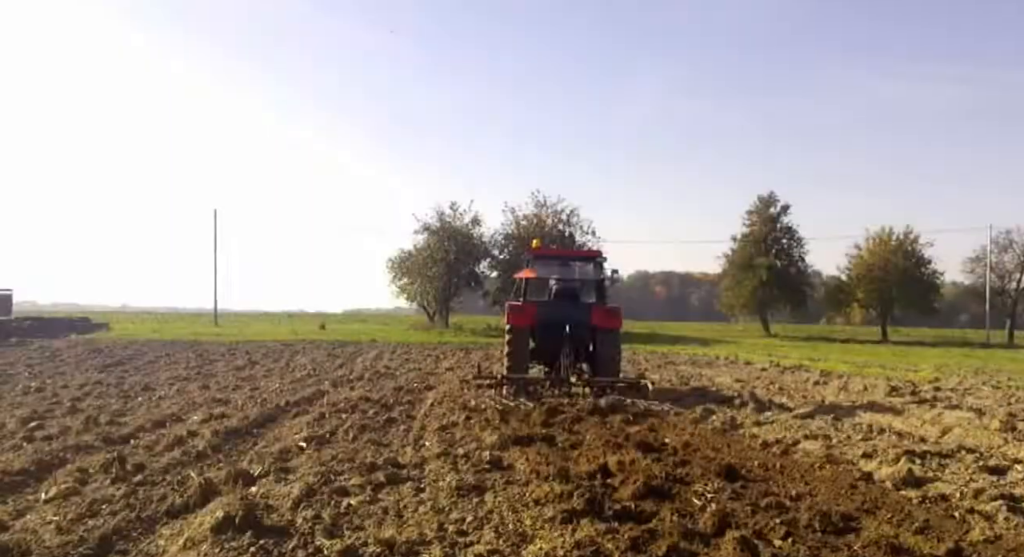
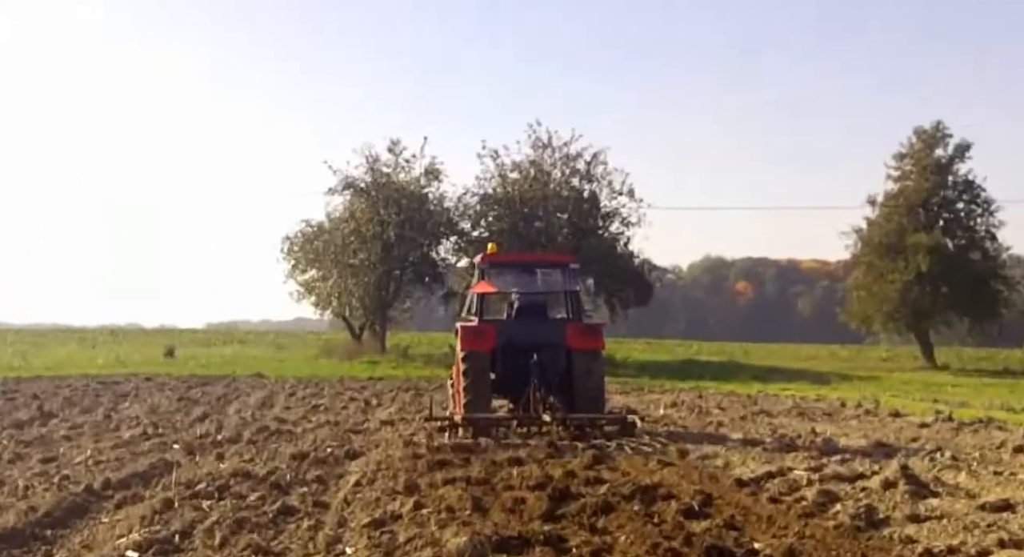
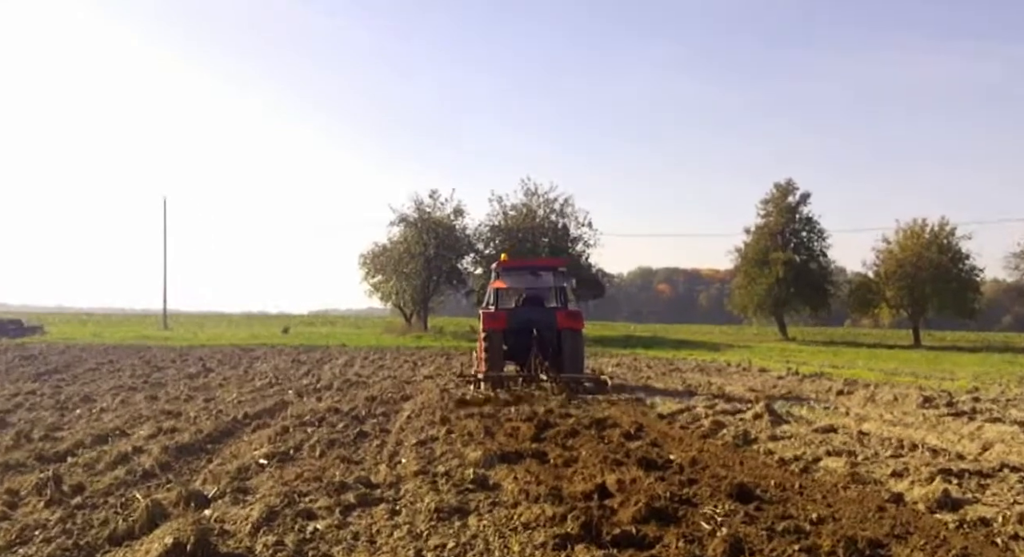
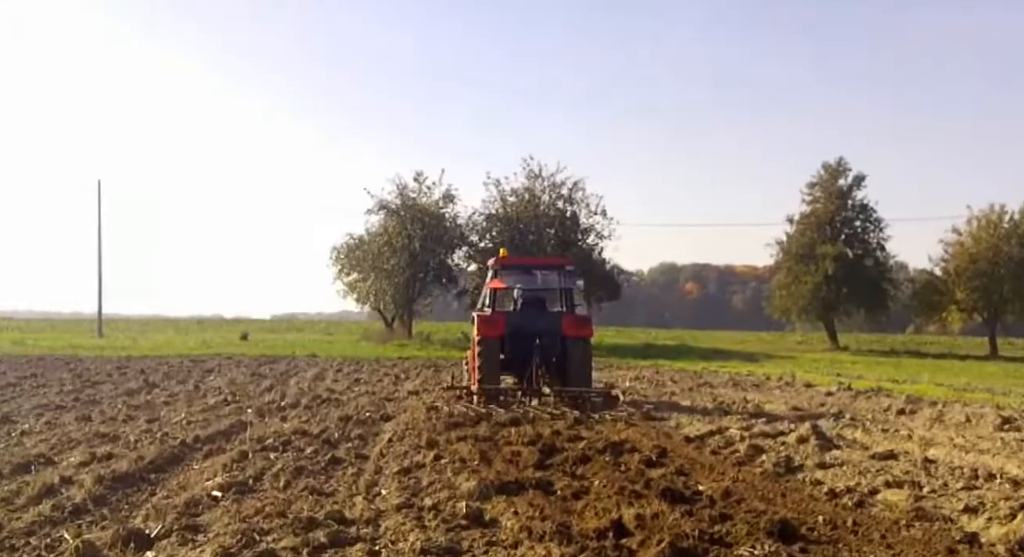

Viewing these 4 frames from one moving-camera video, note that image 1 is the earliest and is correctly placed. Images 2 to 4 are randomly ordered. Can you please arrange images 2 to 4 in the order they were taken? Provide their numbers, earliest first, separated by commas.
3, 4, 2
